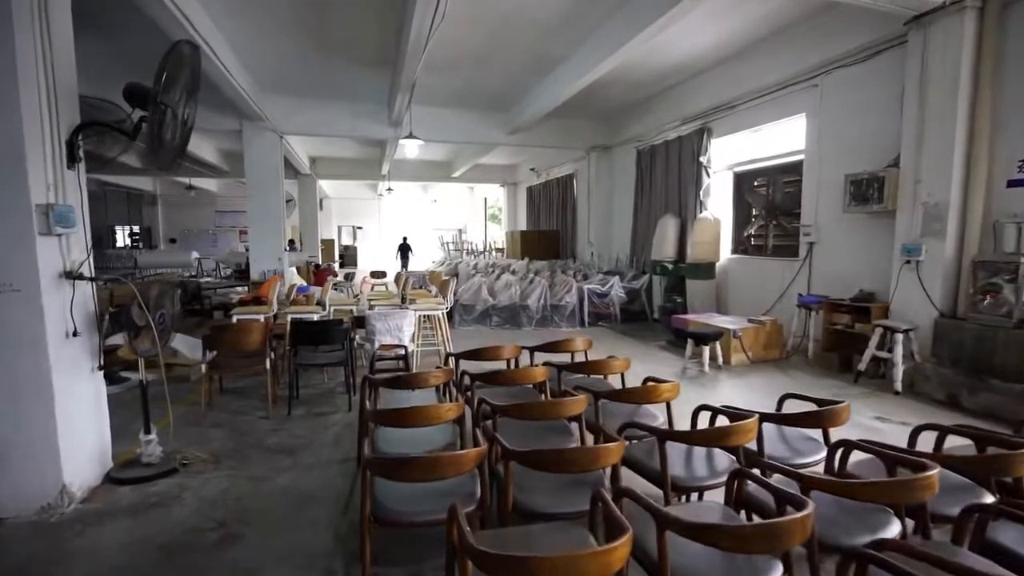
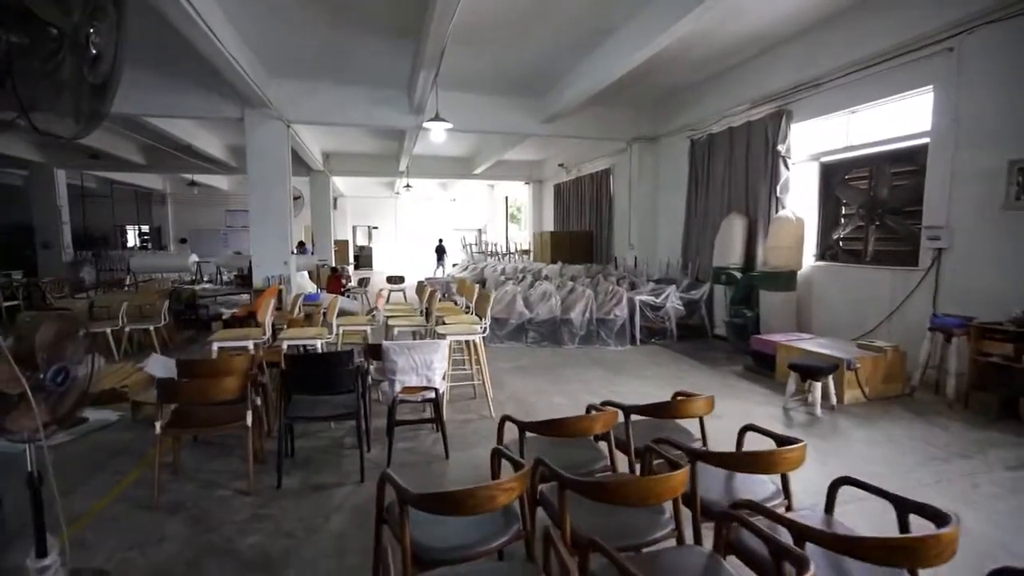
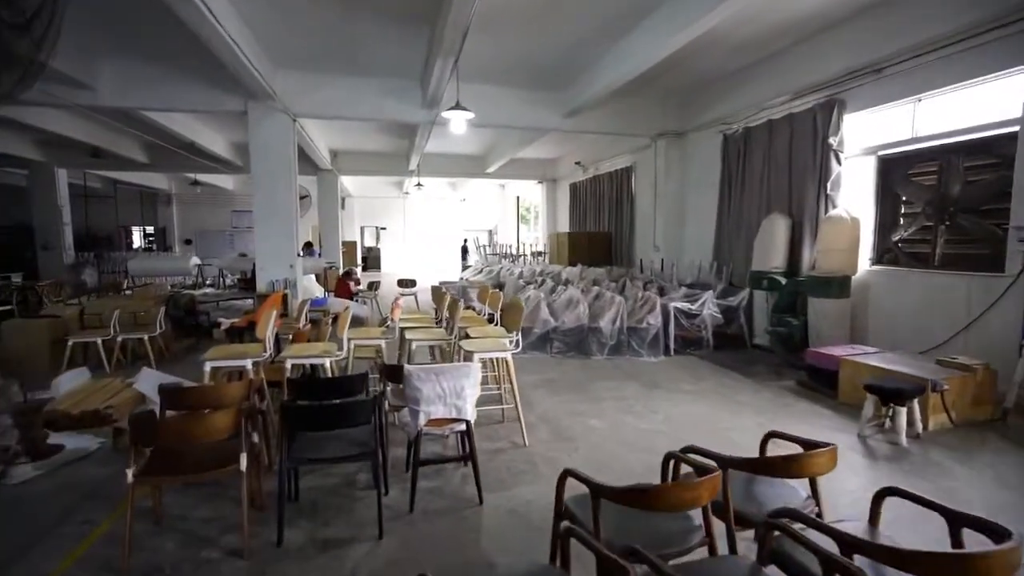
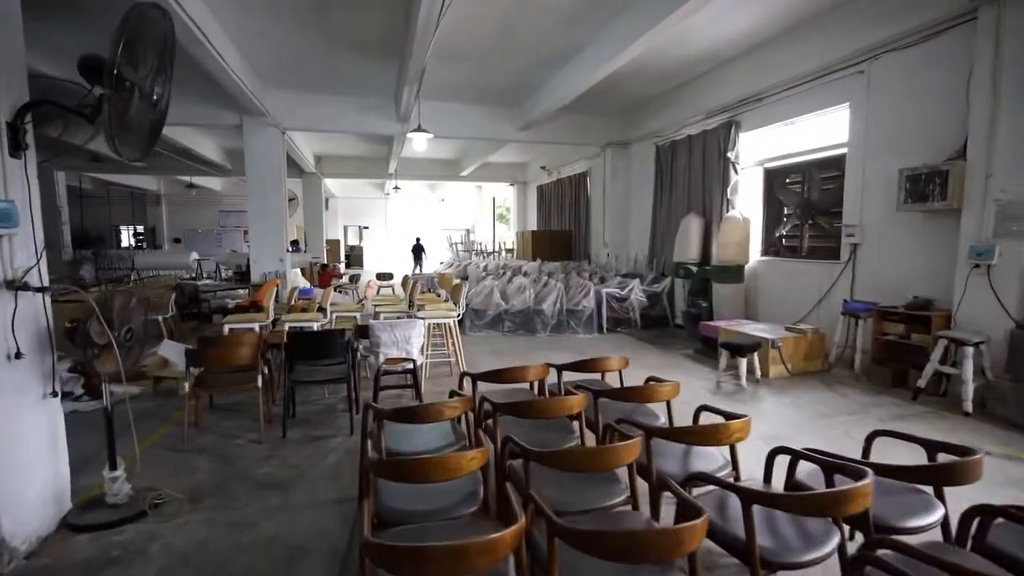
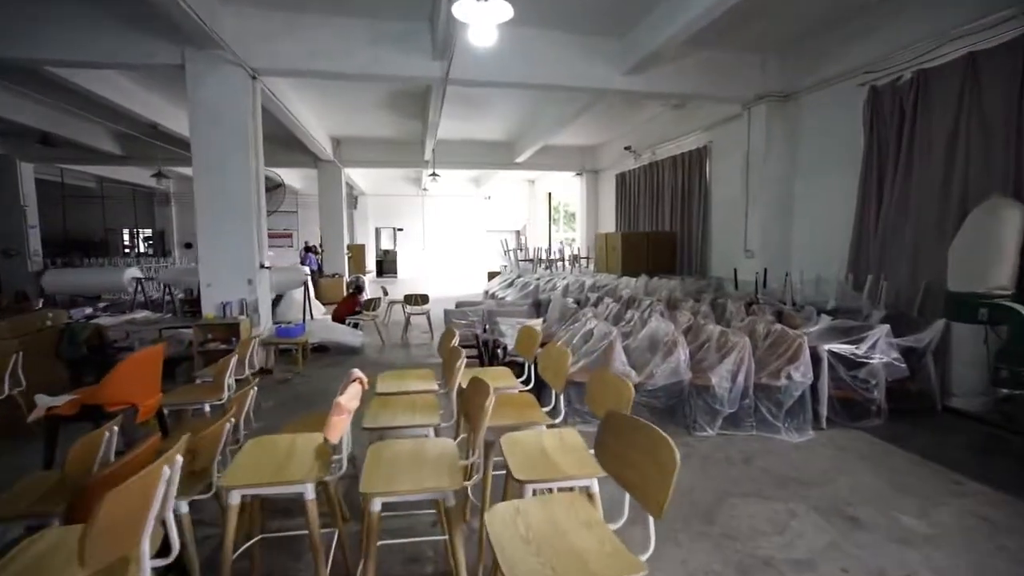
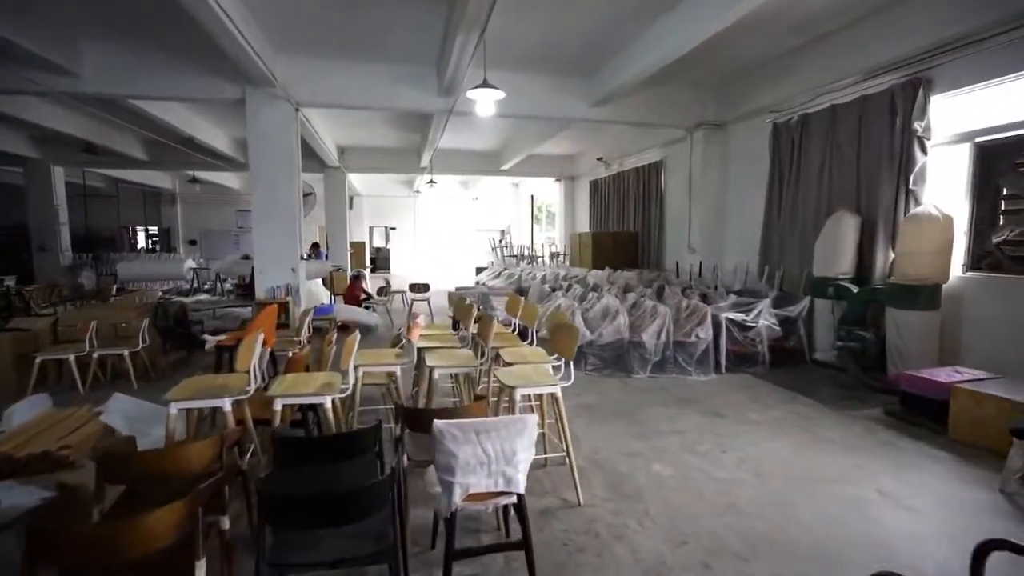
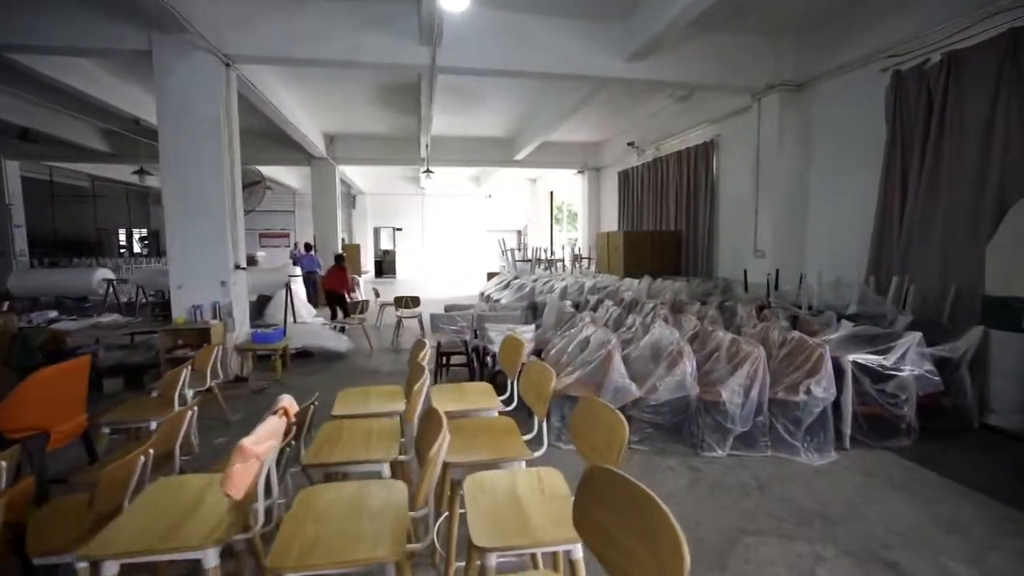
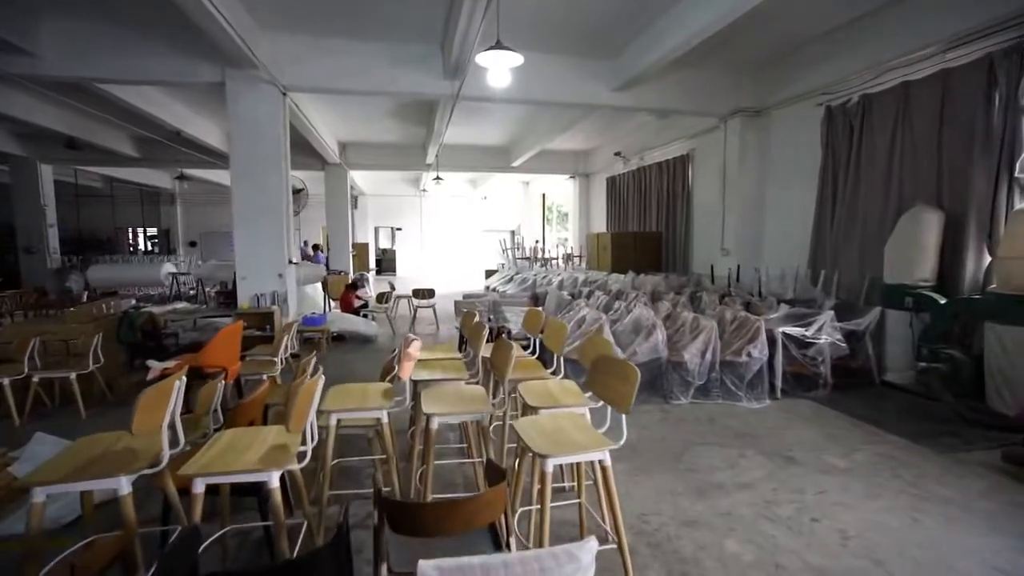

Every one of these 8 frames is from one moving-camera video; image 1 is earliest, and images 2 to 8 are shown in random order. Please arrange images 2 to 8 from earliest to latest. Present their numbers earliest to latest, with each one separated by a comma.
4, 2, 3, 6, 8, 5, 7
